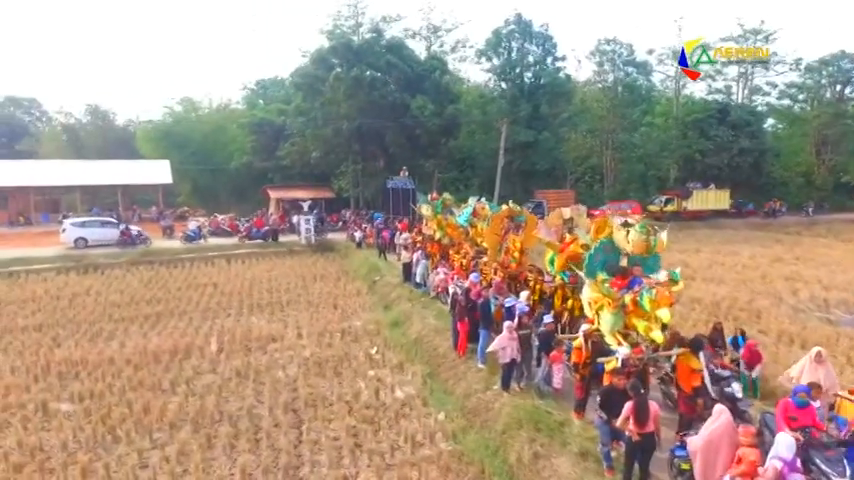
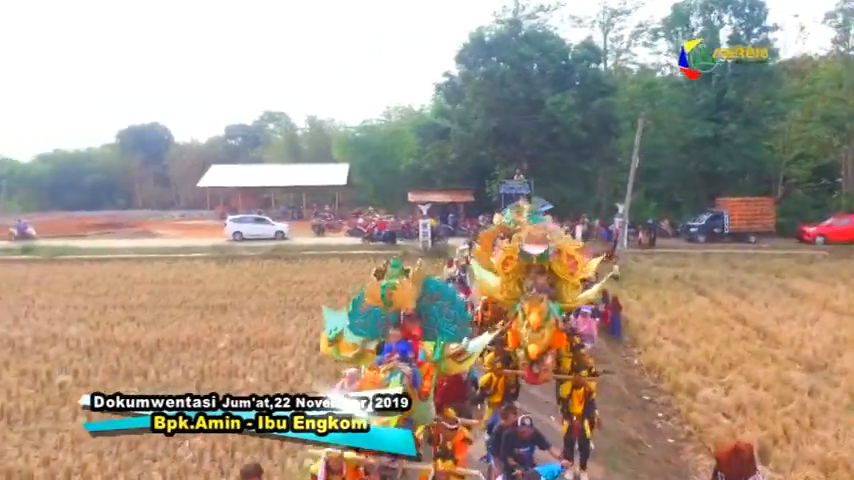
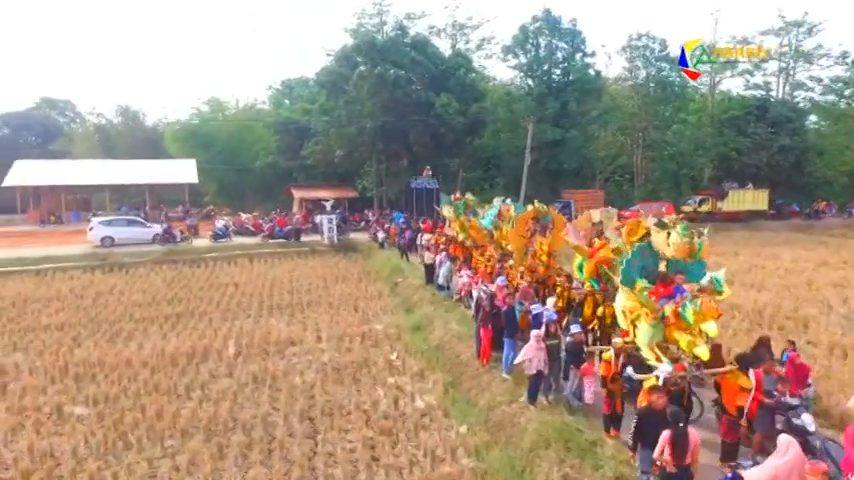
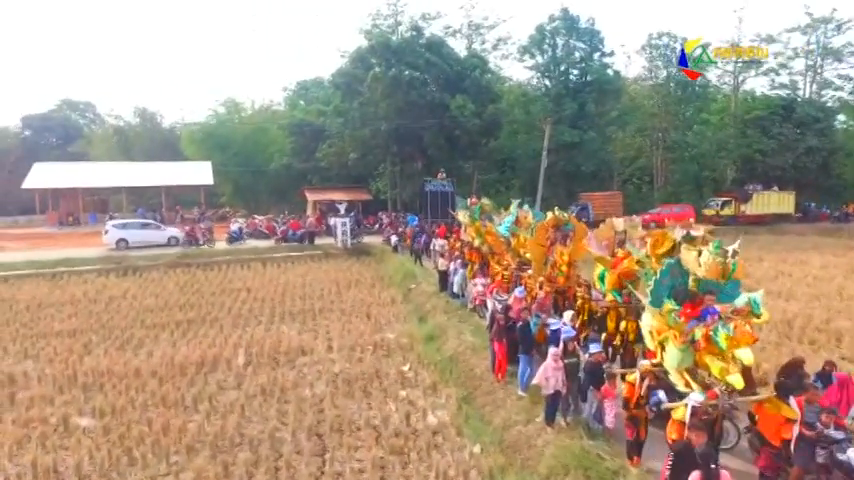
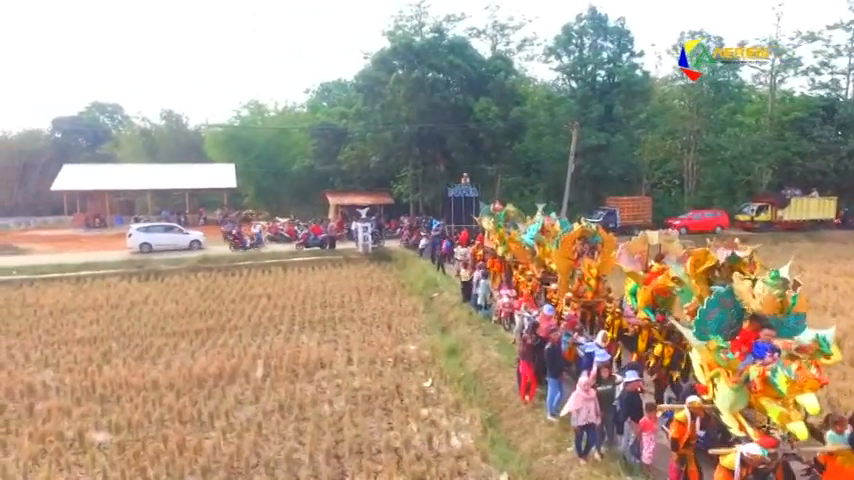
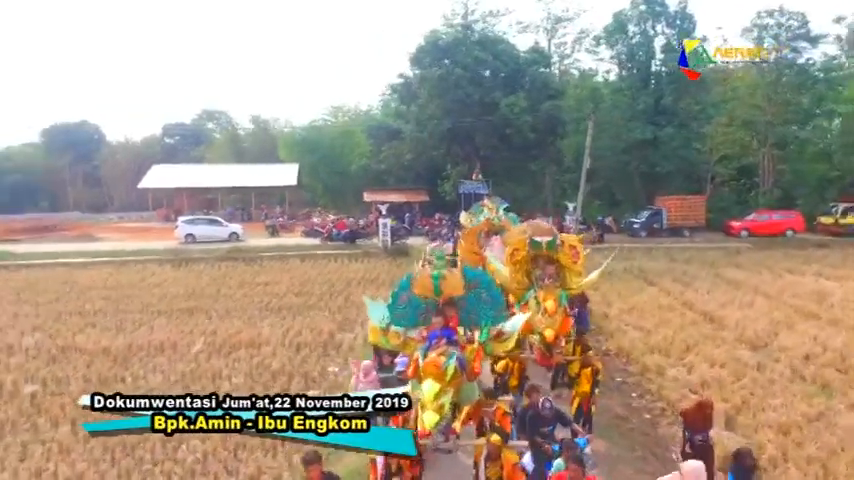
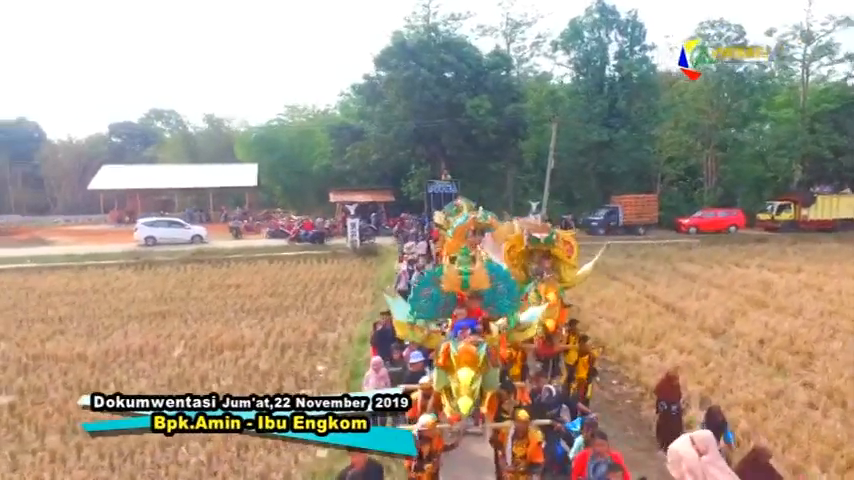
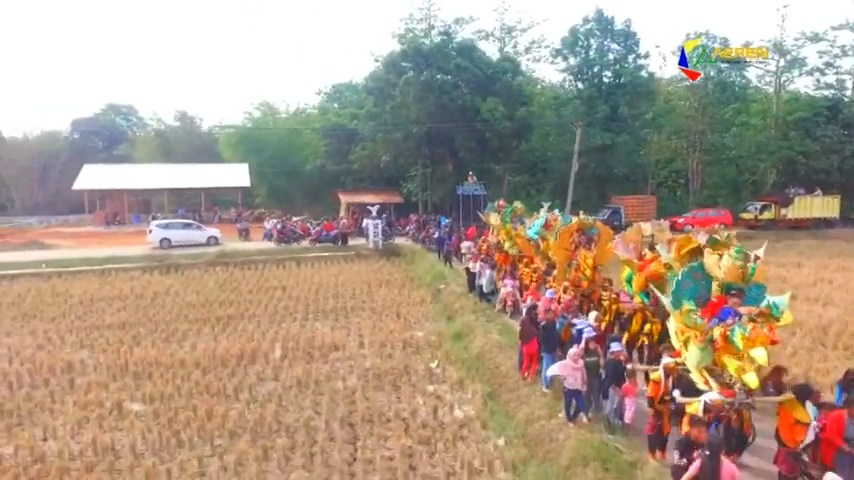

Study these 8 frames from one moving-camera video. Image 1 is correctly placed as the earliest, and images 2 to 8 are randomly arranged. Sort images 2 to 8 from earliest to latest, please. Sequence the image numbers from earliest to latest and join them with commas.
3, 4, 5, 8, 7, 6, 2
